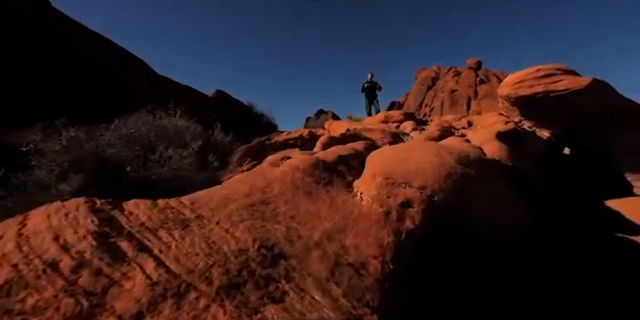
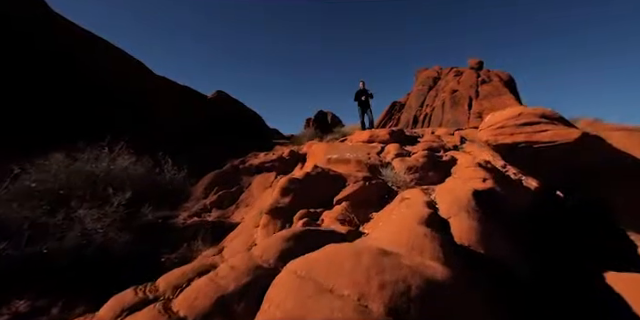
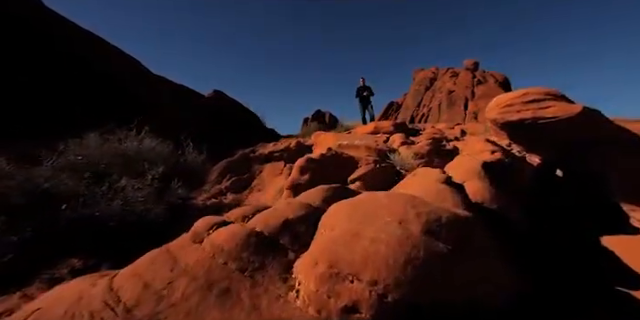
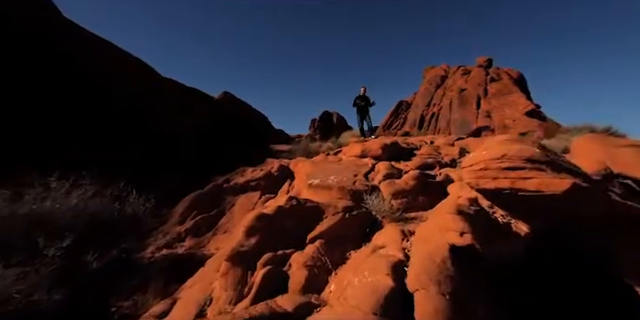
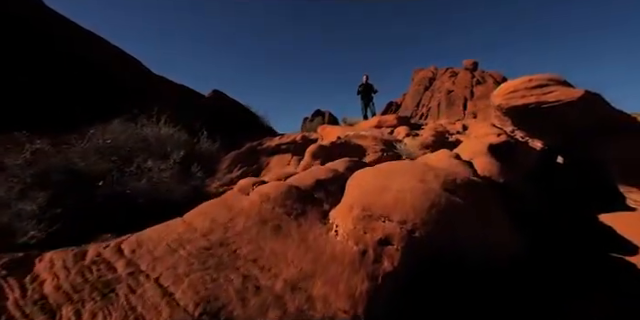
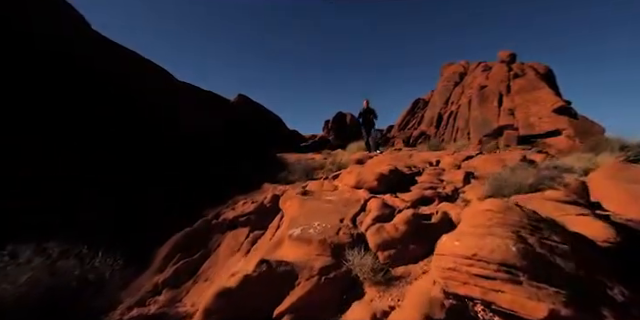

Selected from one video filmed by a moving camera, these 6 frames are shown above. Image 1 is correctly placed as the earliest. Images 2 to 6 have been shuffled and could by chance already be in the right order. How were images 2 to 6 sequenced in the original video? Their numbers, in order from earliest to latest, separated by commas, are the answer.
5, 3, 2, 4, 6
